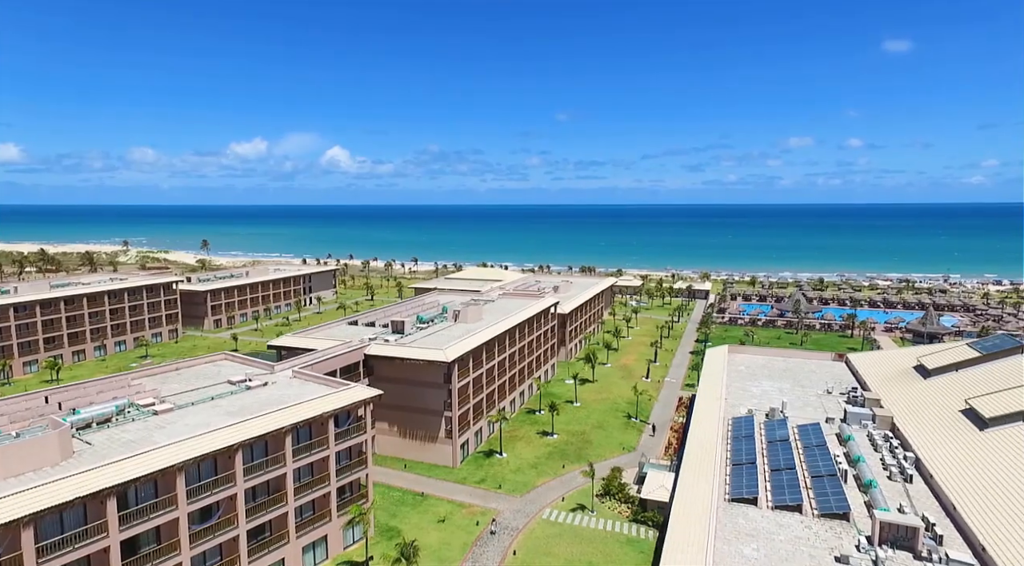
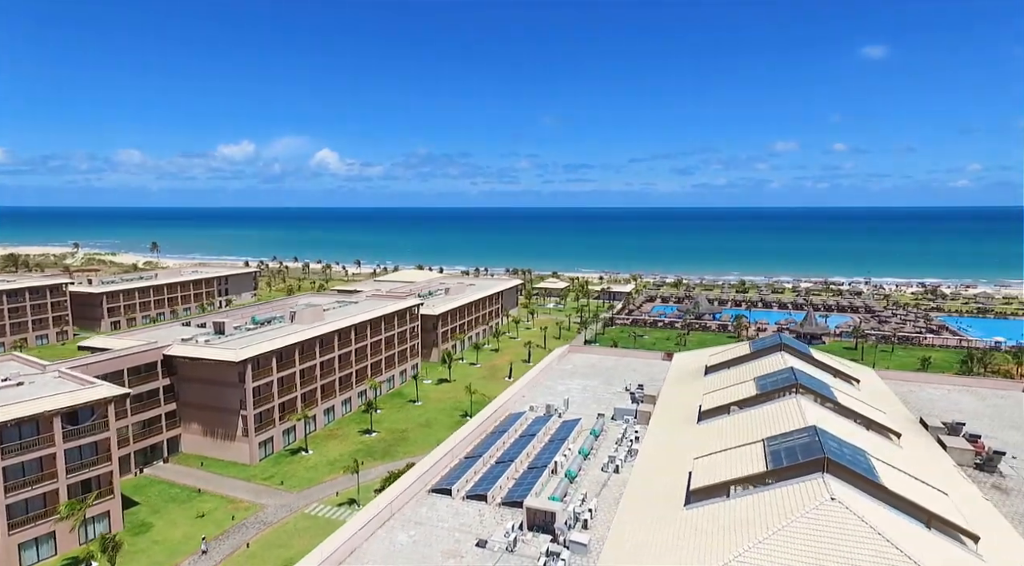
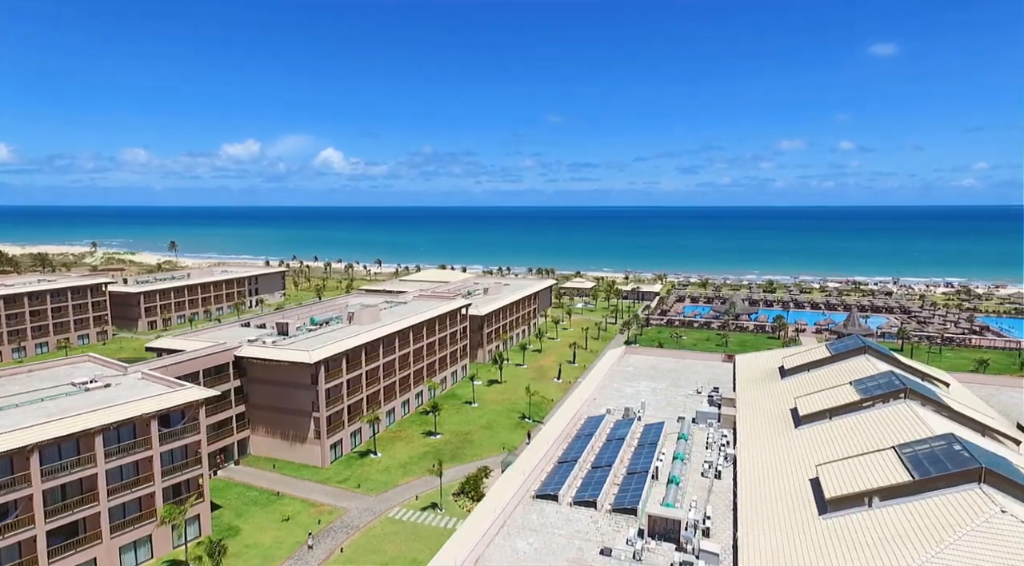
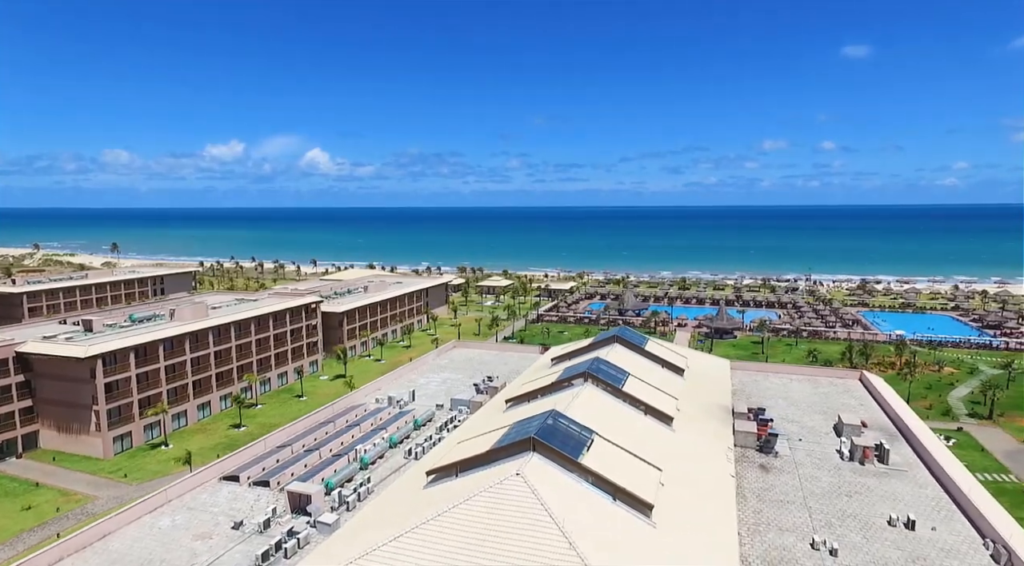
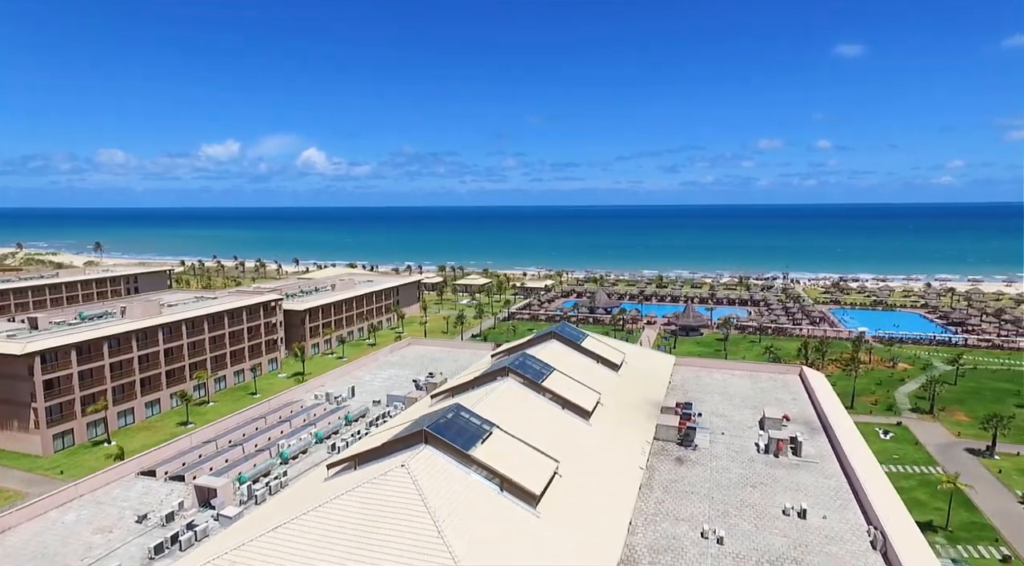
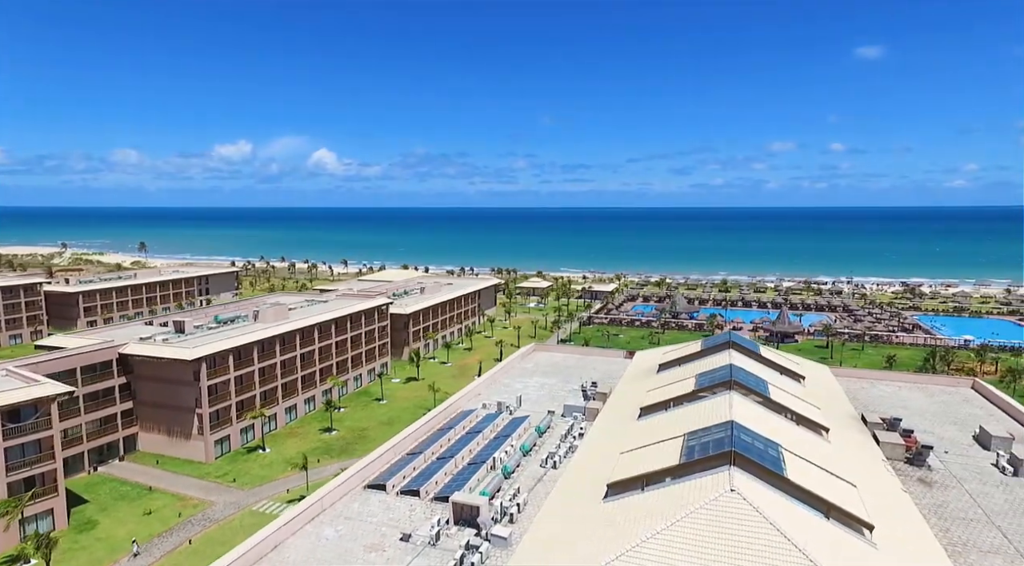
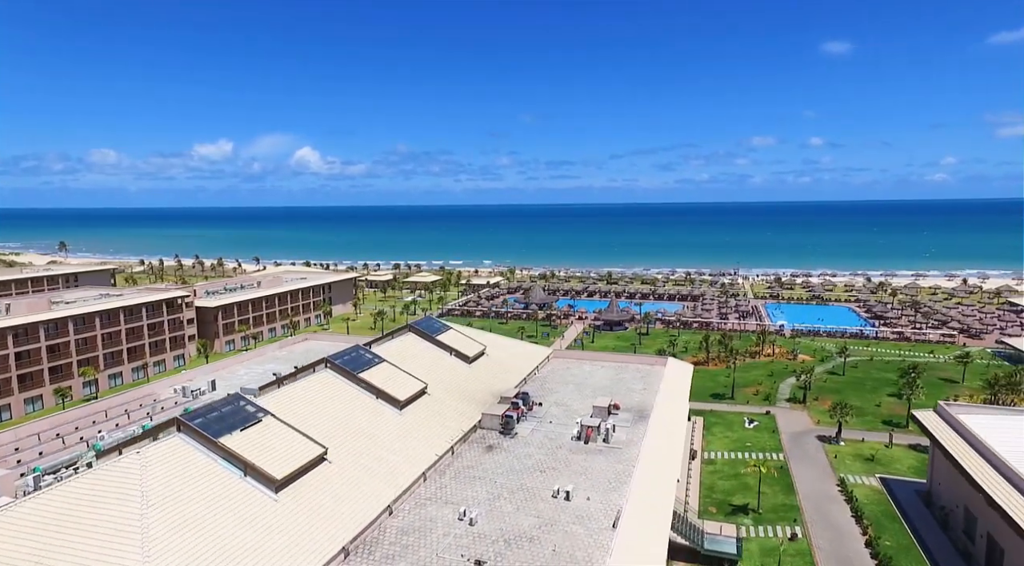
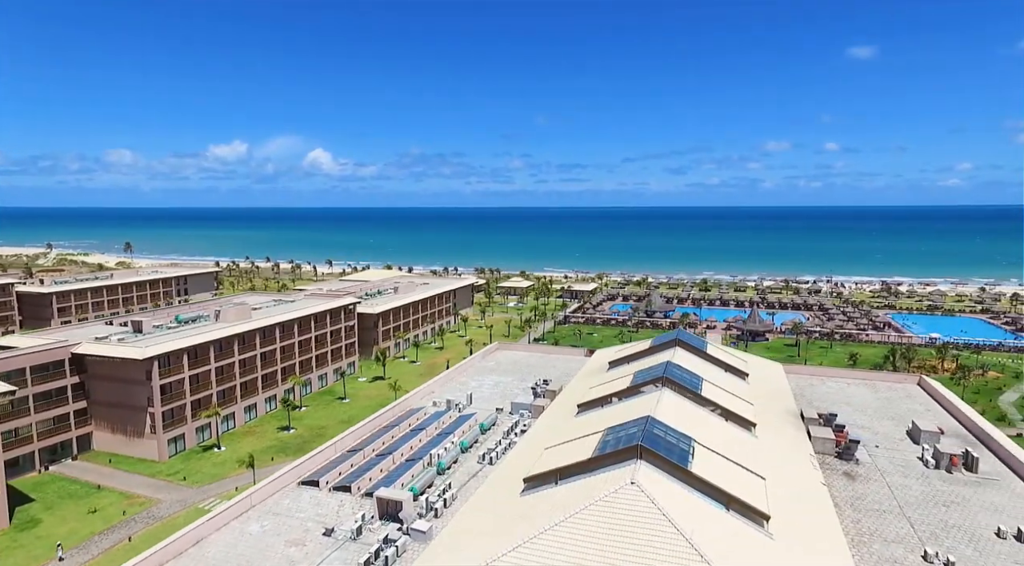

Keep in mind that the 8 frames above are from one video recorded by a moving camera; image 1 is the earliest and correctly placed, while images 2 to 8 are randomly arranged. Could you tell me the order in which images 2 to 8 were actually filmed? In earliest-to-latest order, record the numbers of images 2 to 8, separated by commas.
3, 2, 6, 8, 4, 5, 7
